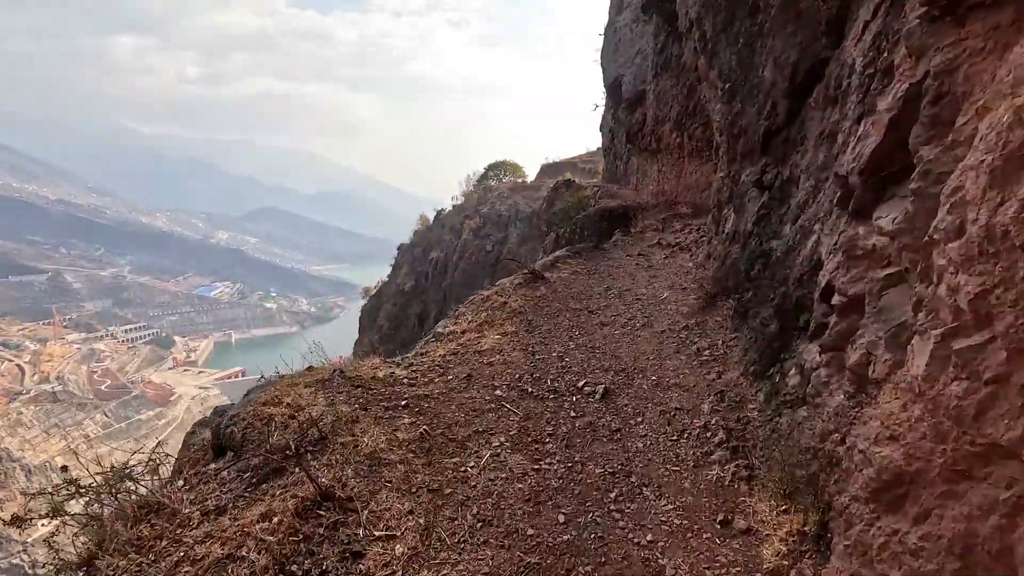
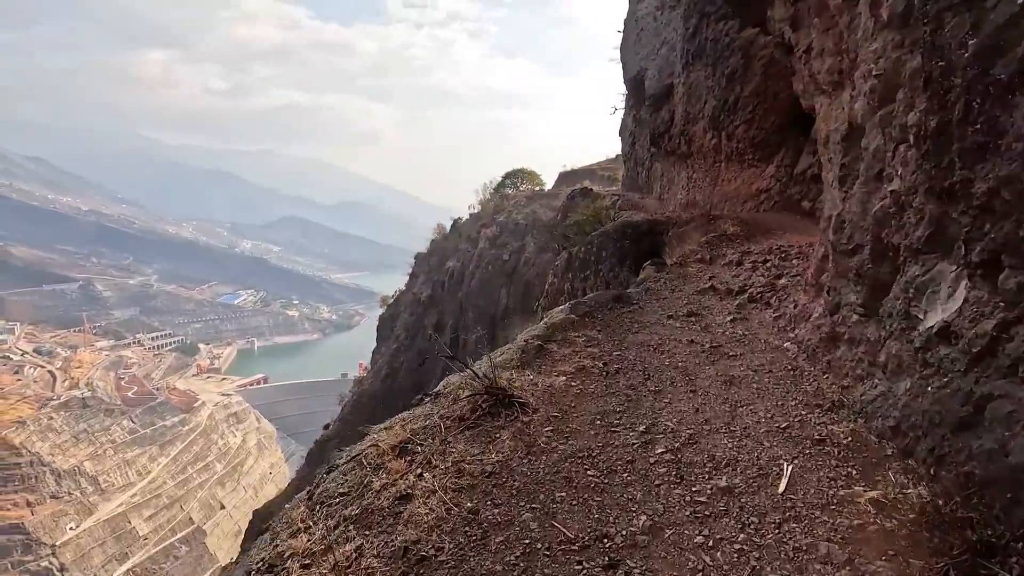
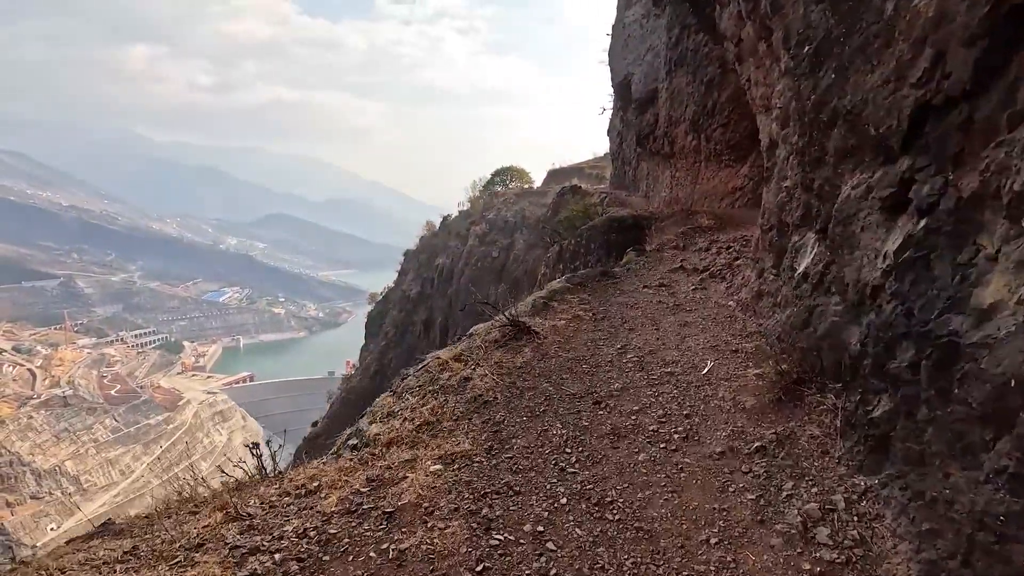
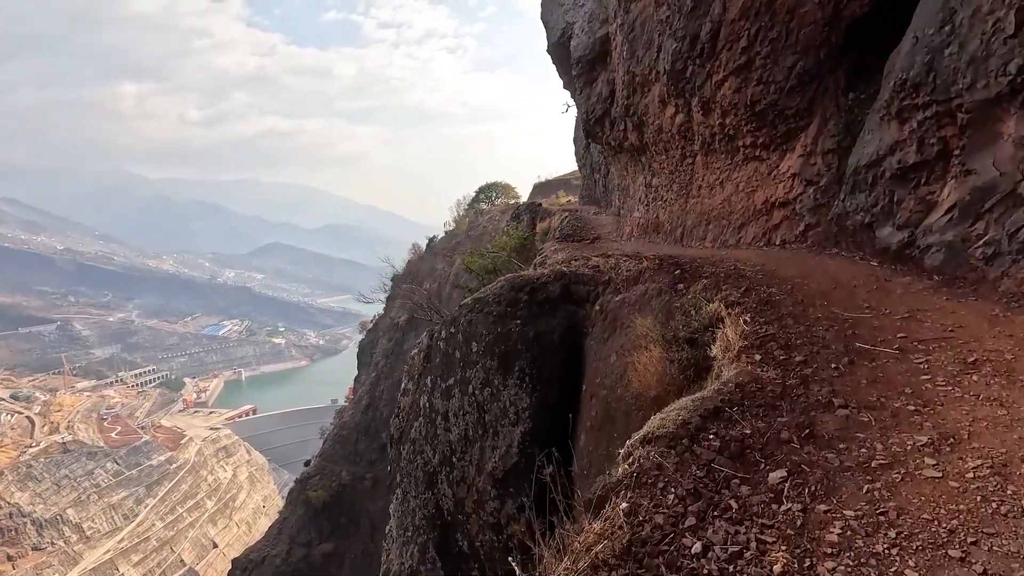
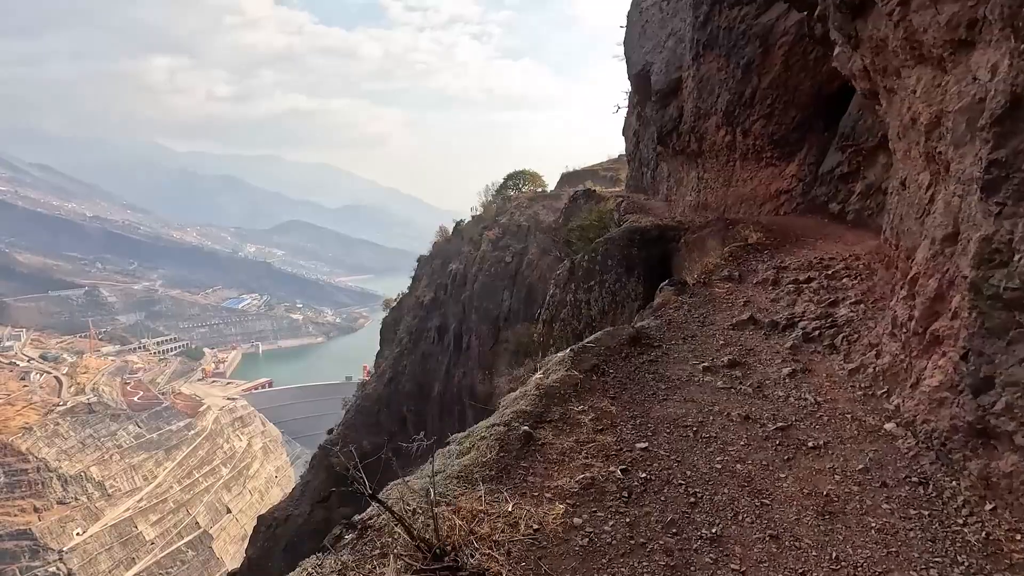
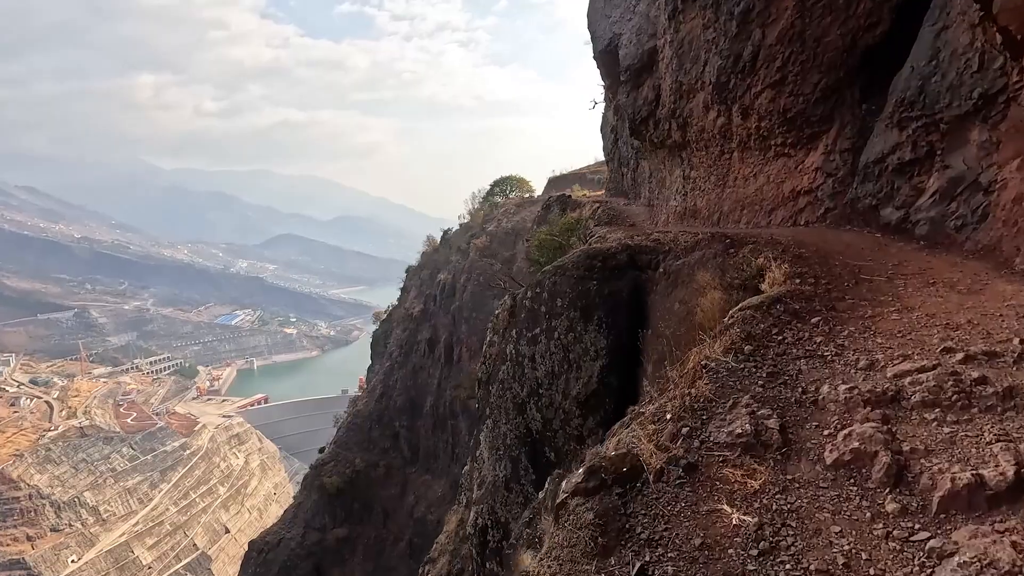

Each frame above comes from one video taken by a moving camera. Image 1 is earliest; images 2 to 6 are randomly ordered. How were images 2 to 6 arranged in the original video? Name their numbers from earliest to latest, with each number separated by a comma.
3, 2, 5, 6, 4
